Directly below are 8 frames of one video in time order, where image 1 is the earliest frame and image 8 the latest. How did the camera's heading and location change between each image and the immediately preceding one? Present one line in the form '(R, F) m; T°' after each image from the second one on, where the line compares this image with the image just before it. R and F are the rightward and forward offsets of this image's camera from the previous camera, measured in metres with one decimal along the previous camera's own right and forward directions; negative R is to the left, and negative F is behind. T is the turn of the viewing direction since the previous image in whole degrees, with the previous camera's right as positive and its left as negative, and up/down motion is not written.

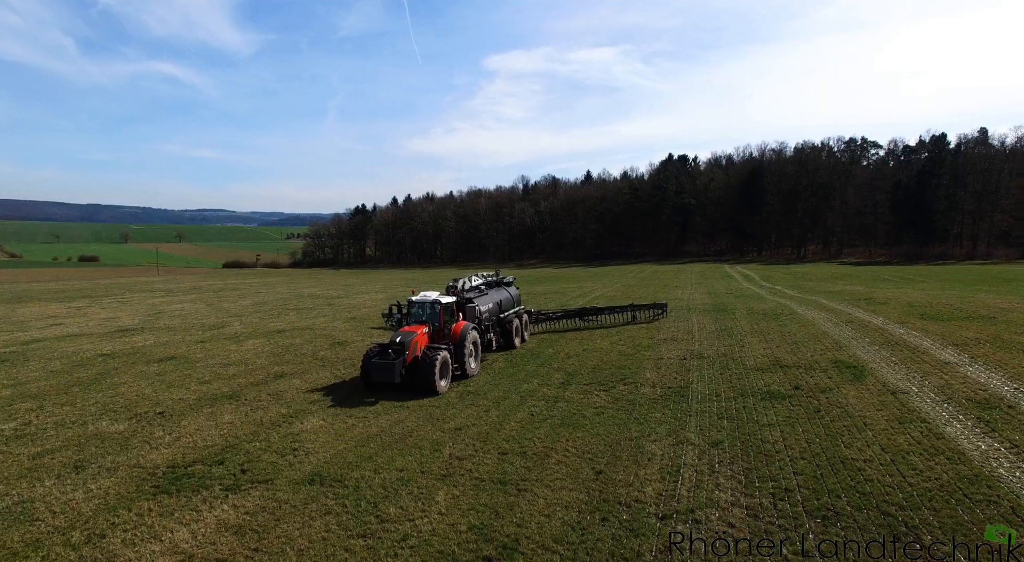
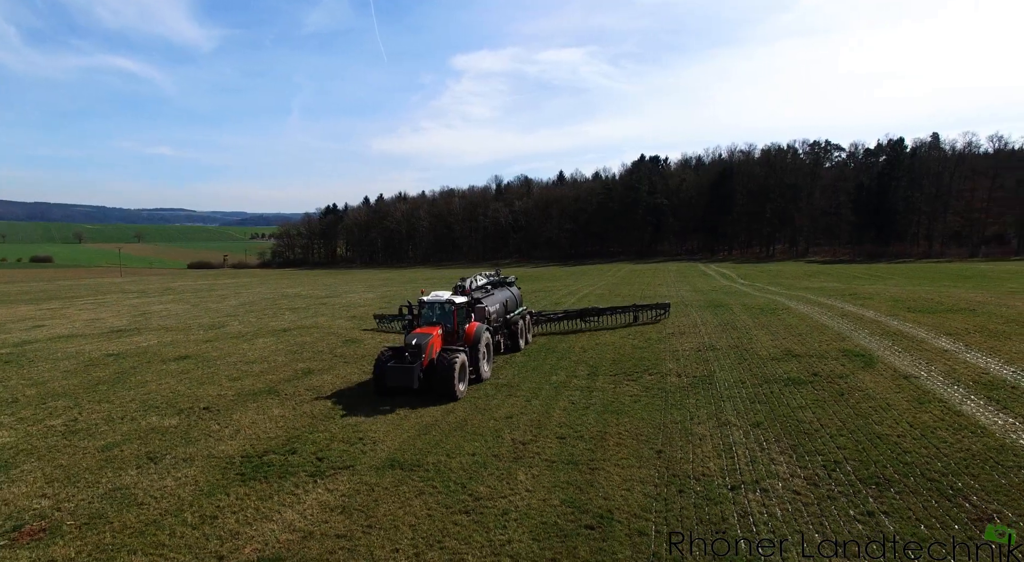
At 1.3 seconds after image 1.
(-1.4, -0.4) m; +3°
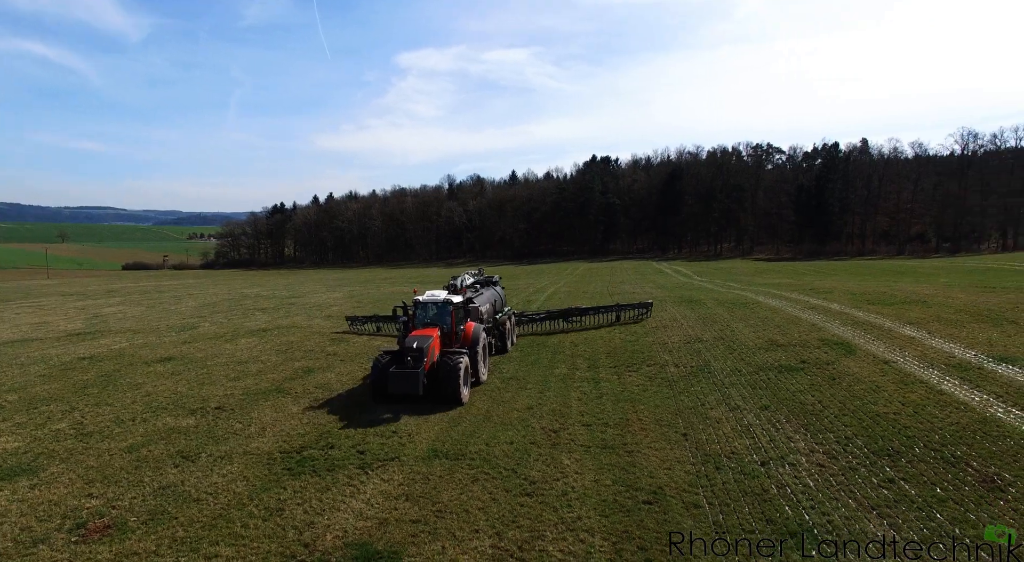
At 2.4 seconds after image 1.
(-1.3, -0.3) m; +5°
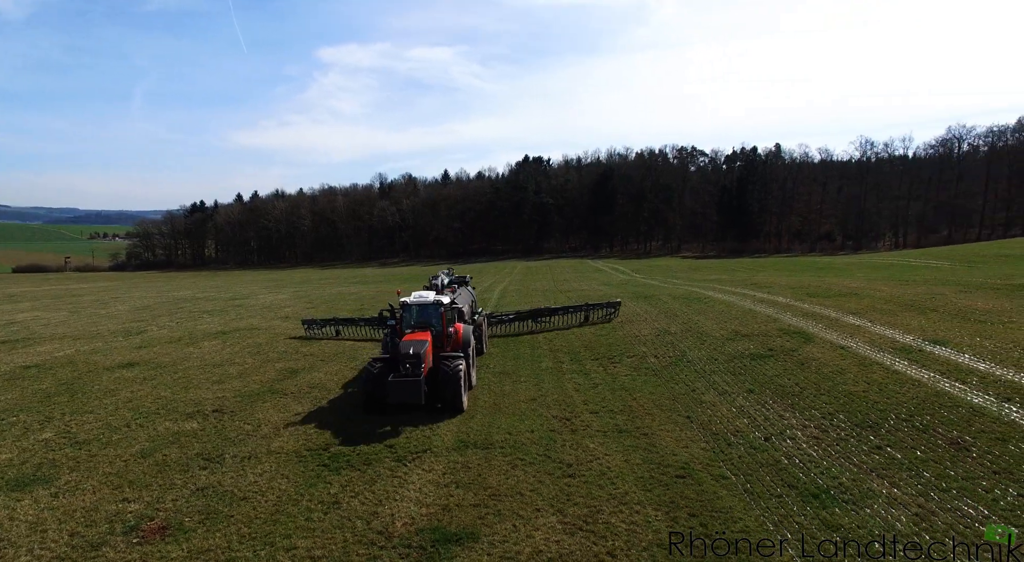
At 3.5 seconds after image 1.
(-1.4, -0.3) m; +7°
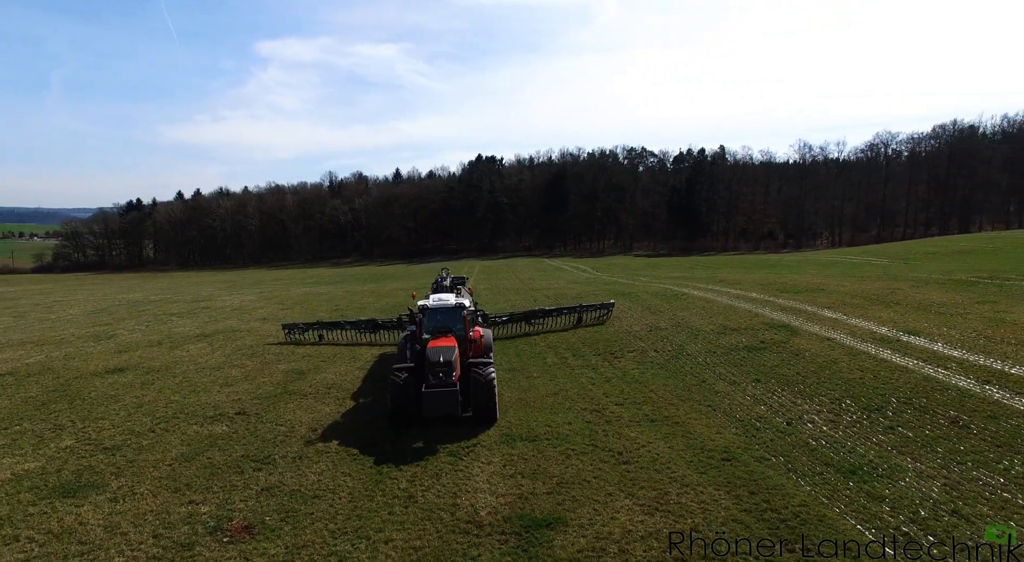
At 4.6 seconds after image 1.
(-1.4, -0.2) m; +5°
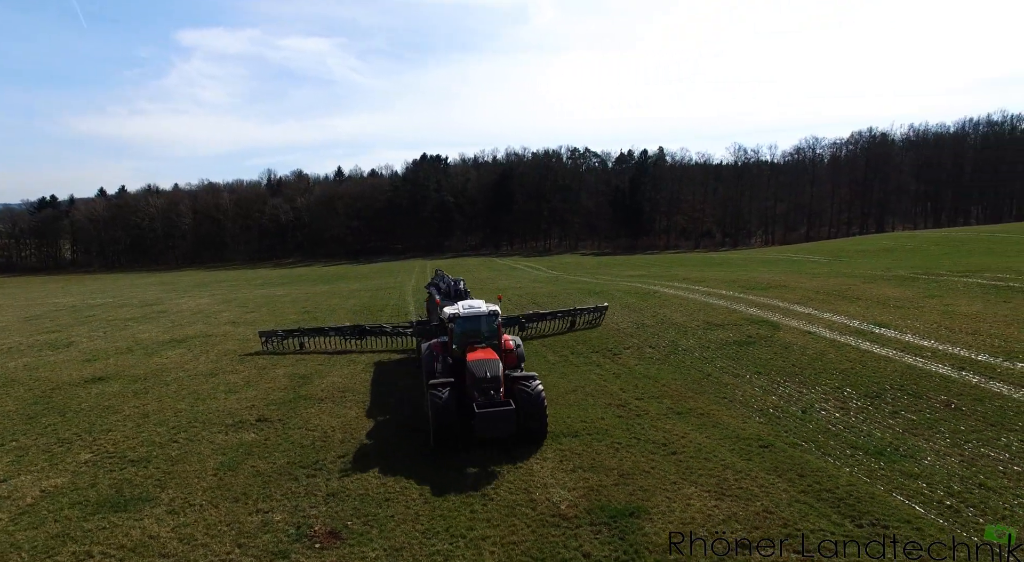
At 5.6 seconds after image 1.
(-1.5, -0.1) m; +6°
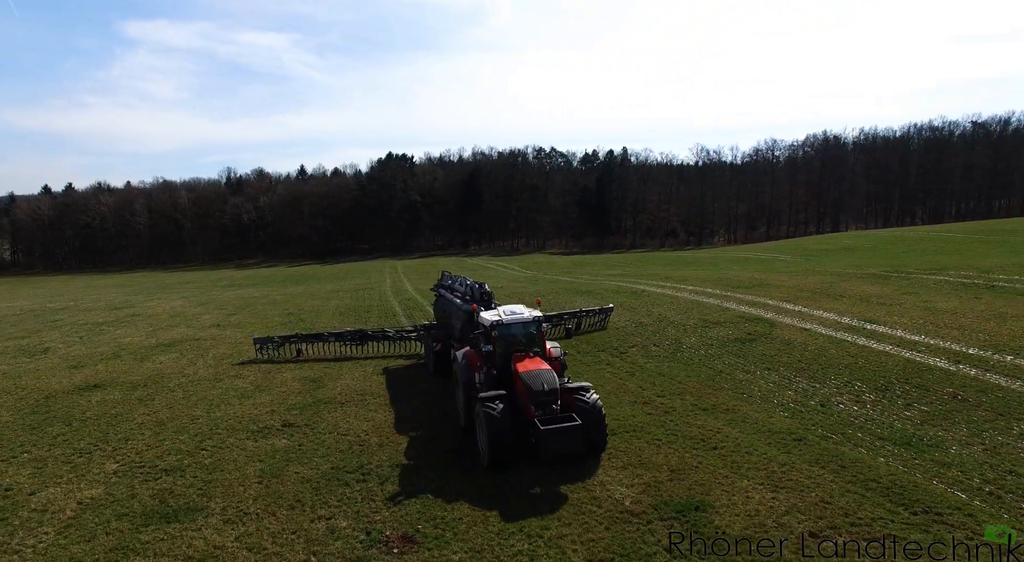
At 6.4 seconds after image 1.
(-1.2, 0.0) m; +4°
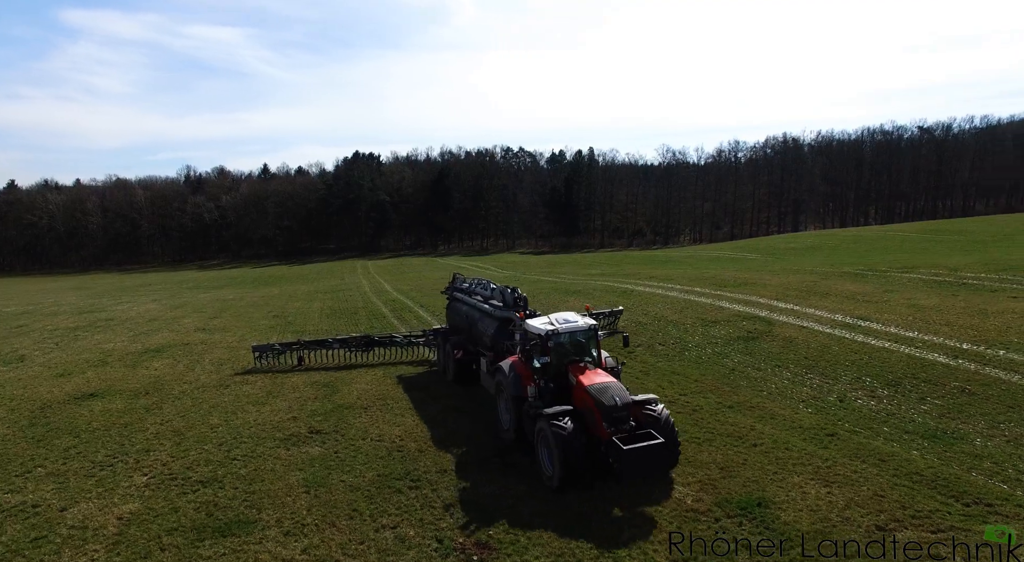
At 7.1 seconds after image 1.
(-1.1, +0.1) m; +3°
